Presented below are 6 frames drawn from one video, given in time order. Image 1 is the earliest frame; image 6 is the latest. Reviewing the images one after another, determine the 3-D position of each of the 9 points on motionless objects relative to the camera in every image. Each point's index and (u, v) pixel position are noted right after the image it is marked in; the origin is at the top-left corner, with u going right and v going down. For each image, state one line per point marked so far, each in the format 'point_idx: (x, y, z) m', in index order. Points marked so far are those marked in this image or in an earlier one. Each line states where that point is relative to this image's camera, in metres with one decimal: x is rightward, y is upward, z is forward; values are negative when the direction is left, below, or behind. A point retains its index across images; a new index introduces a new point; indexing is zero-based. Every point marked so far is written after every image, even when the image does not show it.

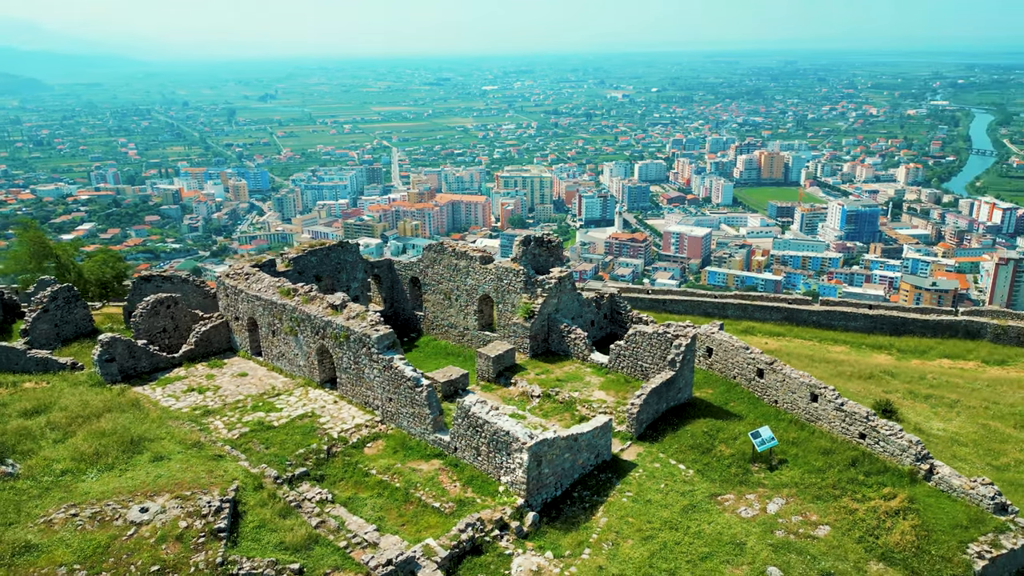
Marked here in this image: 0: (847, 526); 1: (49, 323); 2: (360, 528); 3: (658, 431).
0: (+5.0, -3.6, +11.5) m
1: (-10.7, -0.8, +17.6) m
2: (-2.2, -3.4, +10.9) m
3: (+2.7, -2.6, +13.8) m
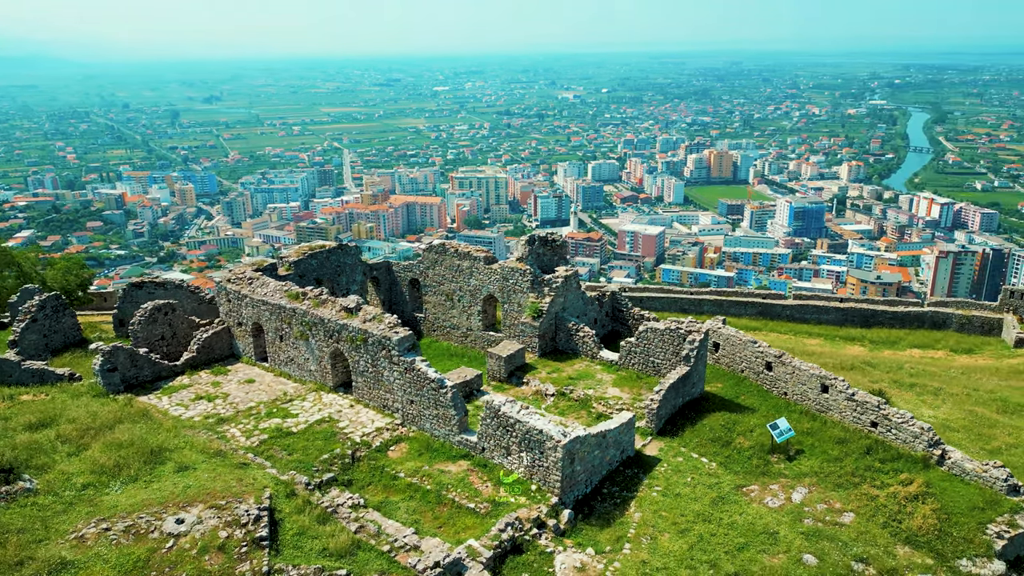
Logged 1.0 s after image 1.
0: (+5.6, -3.5, +11.9) m
1: (-10.6, -1.0, +17.0) m
2: (-1.6, -3.4, +10.8) m
3: (+3.1, -2.5, +14.0) m
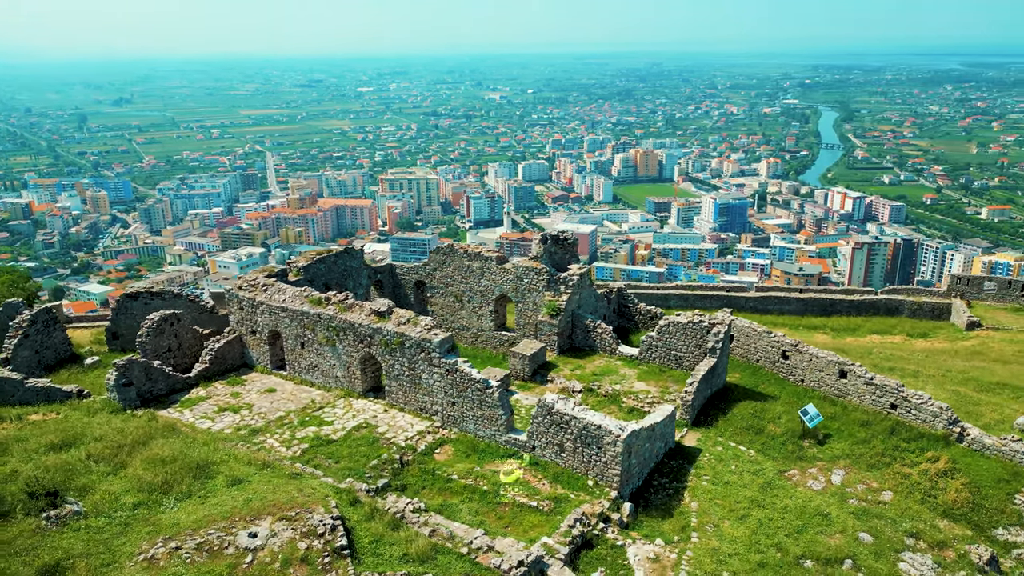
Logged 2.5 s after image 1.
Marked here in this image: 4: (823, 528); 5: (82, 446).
0: (+6.5, -3.3, +12.5) m
1: (-10.2, -1.3, +16.1) m
2: (-0.6, -3.5, +10.8) m
3: (+3.7, -2.4, +14.4) m
4: (+4.6, -3.6, +11.4) m
5: (-7.0, -2.5, +12.3) m
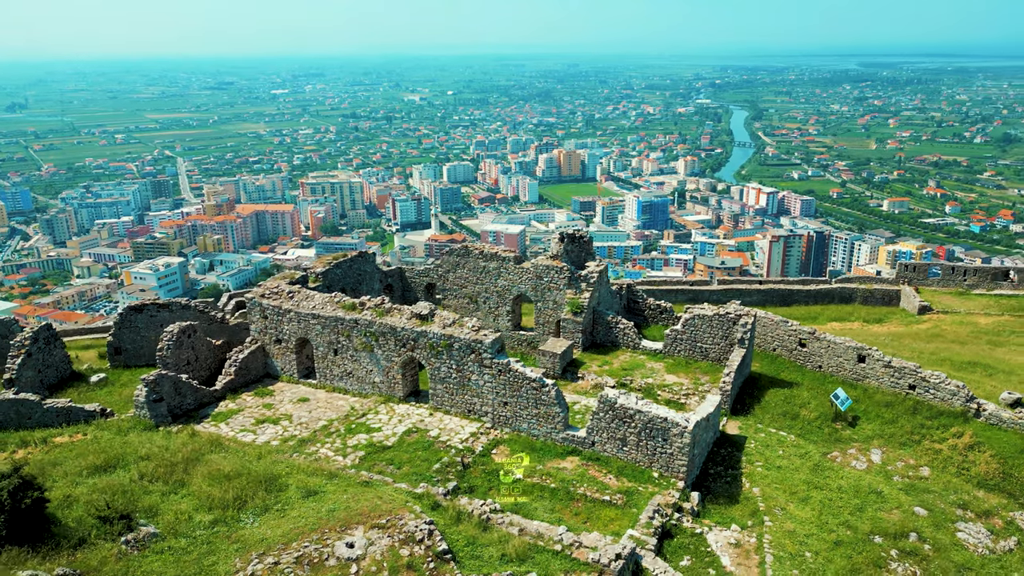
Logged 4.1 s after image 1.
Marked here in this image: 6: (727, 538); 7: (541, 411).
0: (+7.5, -3.1, +13.2) m
1: (-9.5, -1.6, +15.1) m
2: (+0.6, -3.4, +10.8) m
3: (+4.5, -2.3, +14.9) m
4: (+5.8, -3.4, +11.9) m
5: (-5.9, -2.7, +11.7) m
6: (+3.1, -3.6, +11.1) m
7: (+0.5, -2.1, +13.0) m
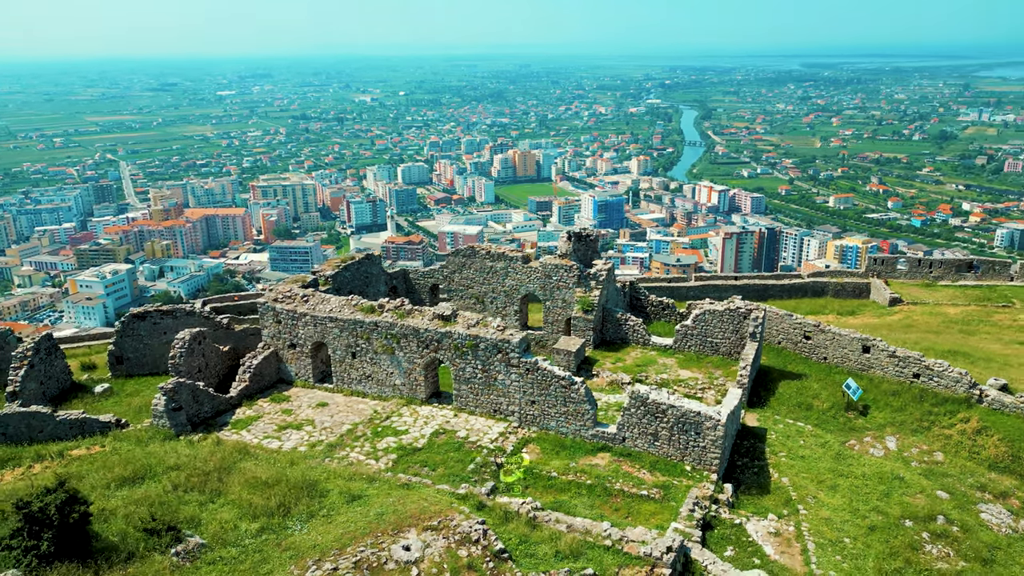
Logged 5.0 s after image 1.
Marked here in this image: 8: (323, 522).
0: (+7.9, -2.9, +13.7) m
1: (-9.1, -1.7, +14.6) m
2: (+1.3, -3.4, +10.9) m
3: (+4.9, -2.2, +15.2) m
4: (+6.3, -3.3, +12.3) m
5: (-5.3, -2.8, +11.4) m
6: (+3.8, -3.6, +11.3) m
7: (+1.0, -2.1, +13.1) m
8: (-2.5, -3.1, +10.2) m
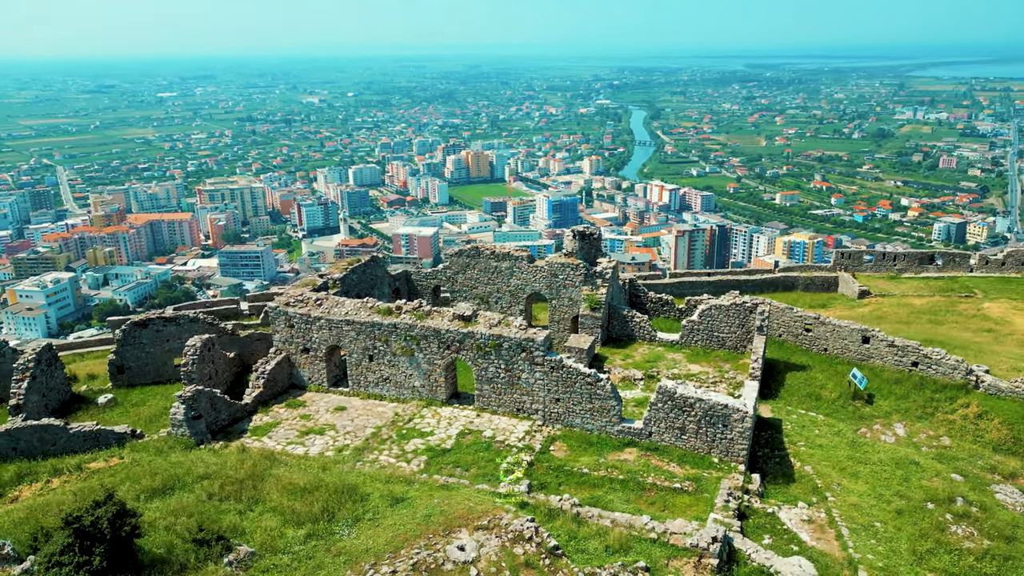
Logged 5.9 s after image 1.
0: (+8.4, -2.7, +14.3) m
1: (-8.7, -1.9, +14.1) m
2: (+1.9, -3.4, +11.0) m
3: (+5.2, -2.1, +15.5) m
4: (+6.9, -3.1, +12.8) m
5: (-4.7, -2.9, +11.2) m
6: (+4.3, -3.5, +11.6) m
7: (+1.4, -2.0, +13.2) m
8: (-1.9, -3.2, +10.1) m
